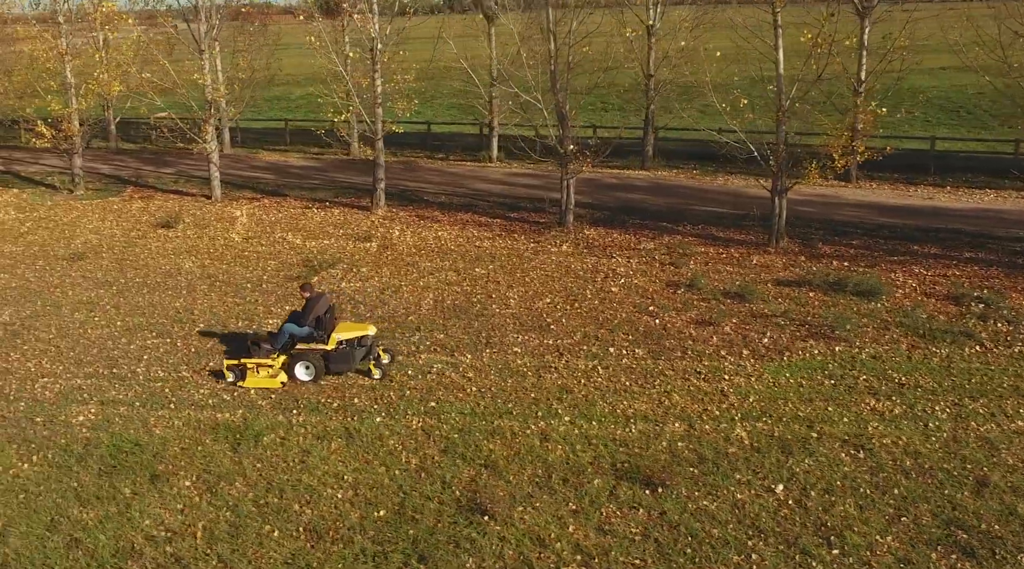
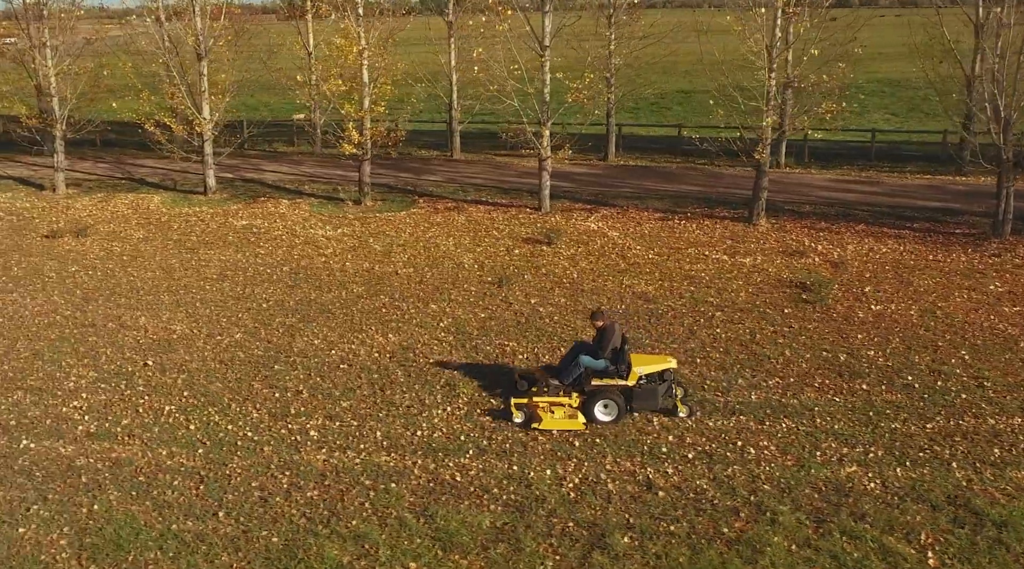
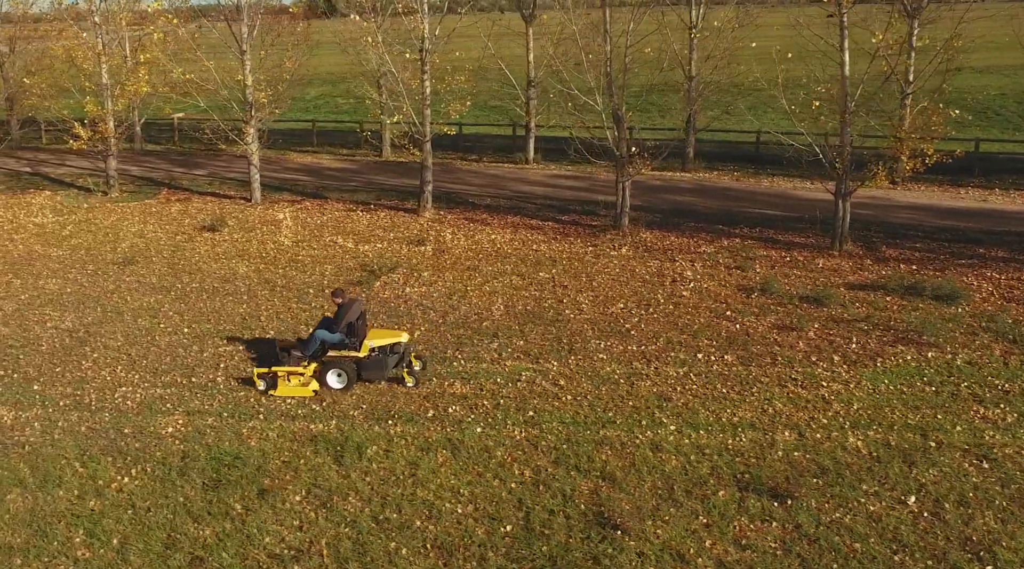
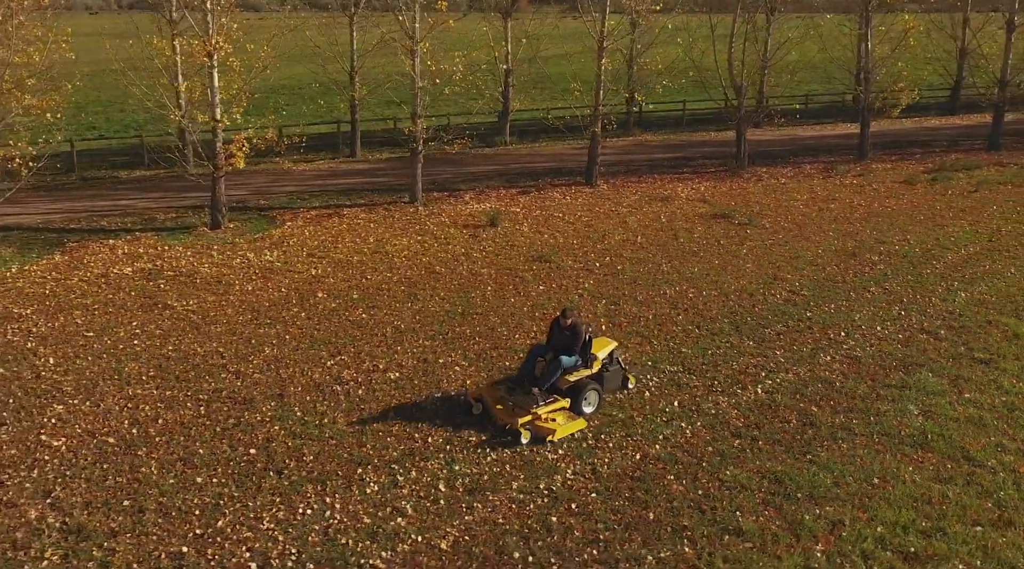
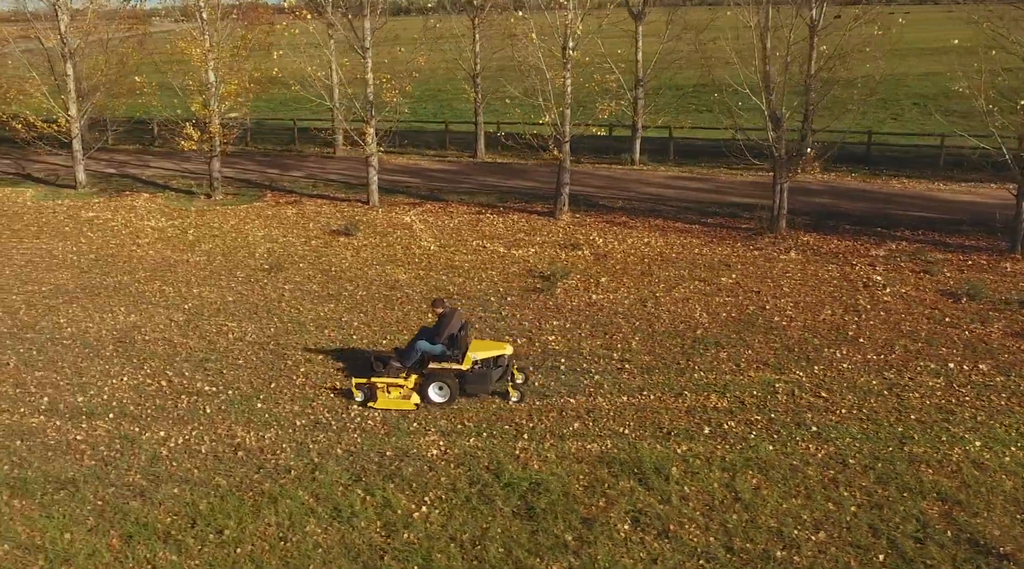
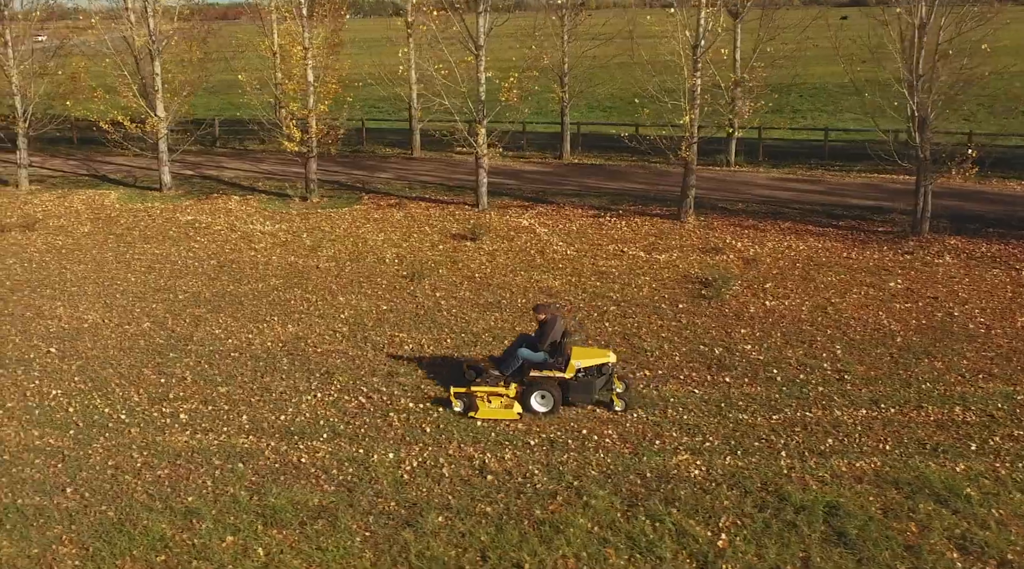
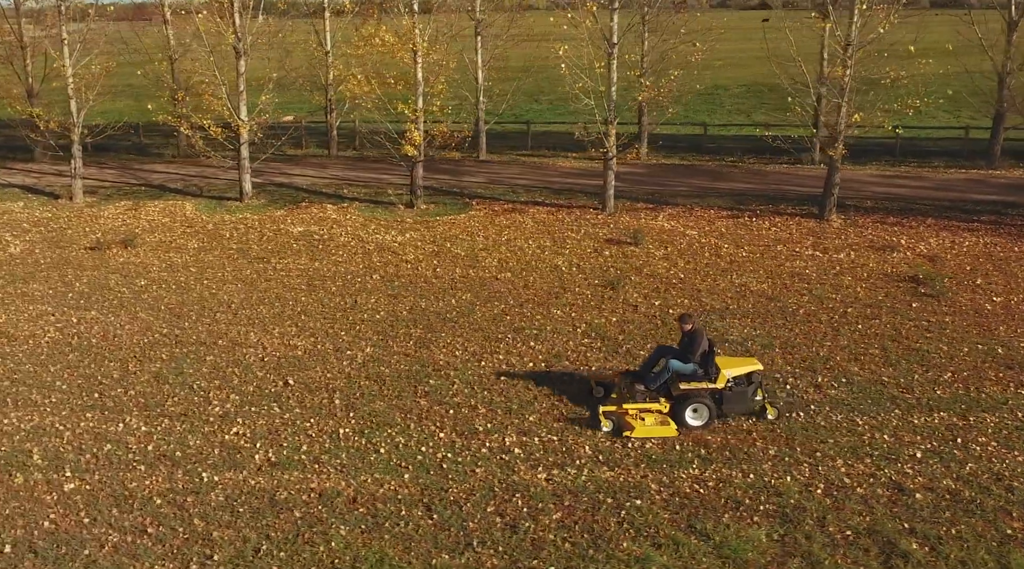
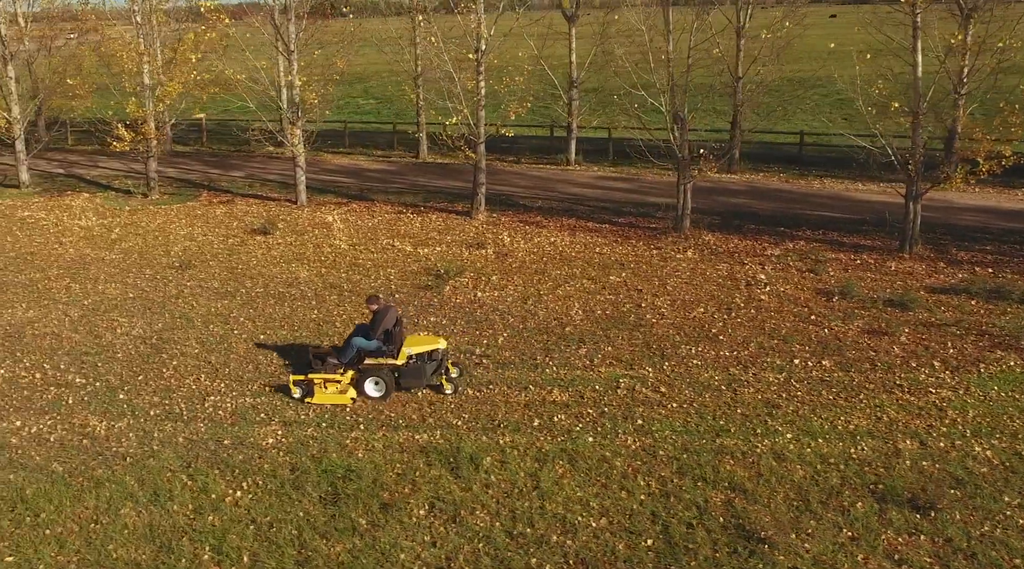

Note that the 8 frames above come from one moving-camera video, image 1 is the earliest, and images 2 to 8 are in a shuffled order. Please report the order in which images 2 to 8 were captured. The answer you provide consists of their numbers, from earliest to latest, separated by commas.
3, 8, 5, 6, 2, 7, 4
